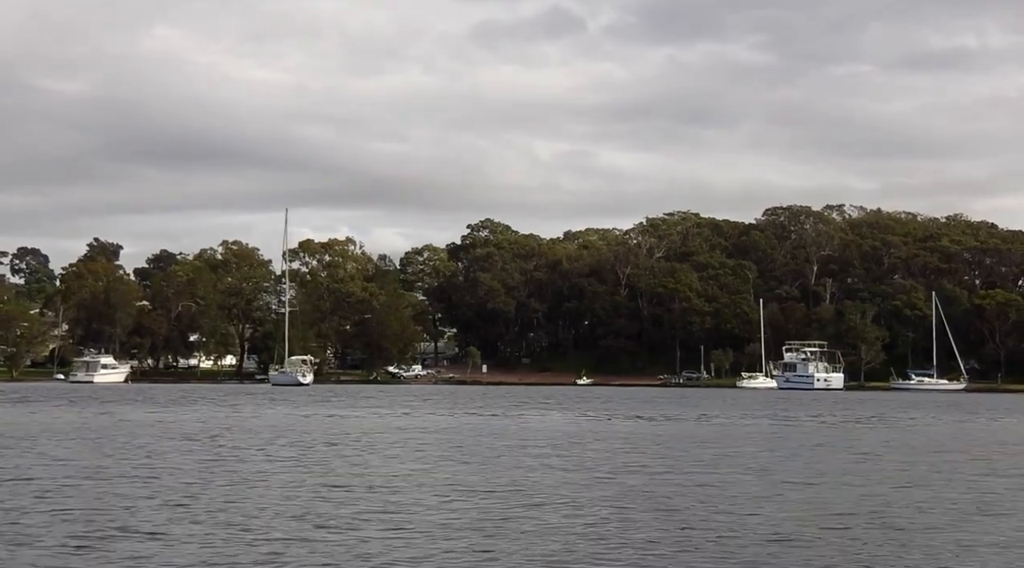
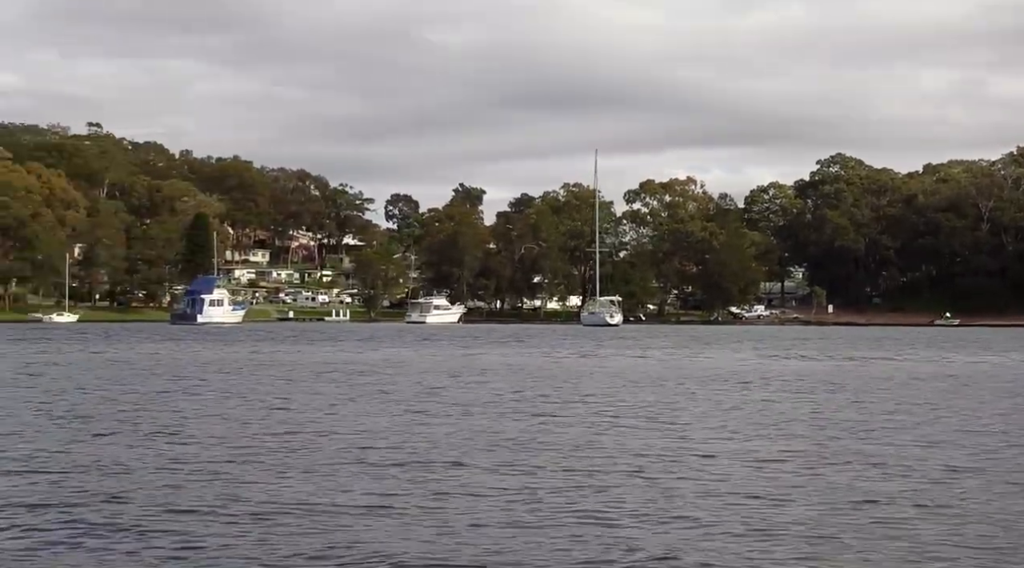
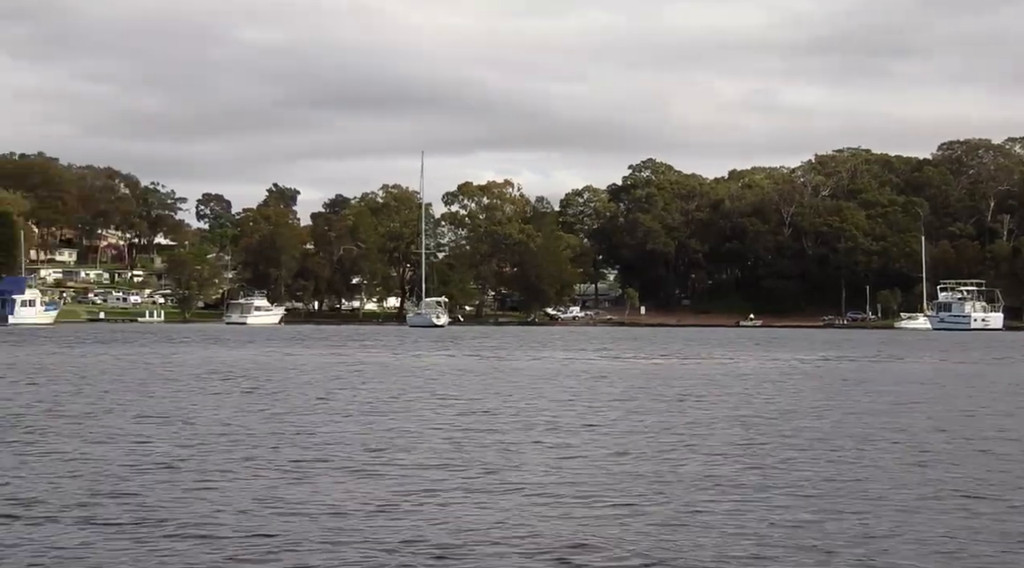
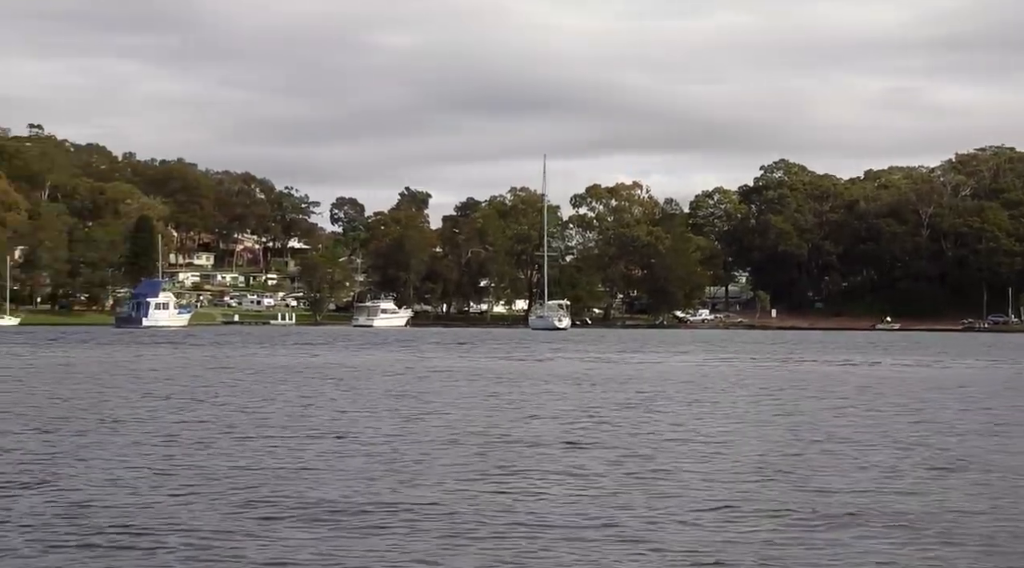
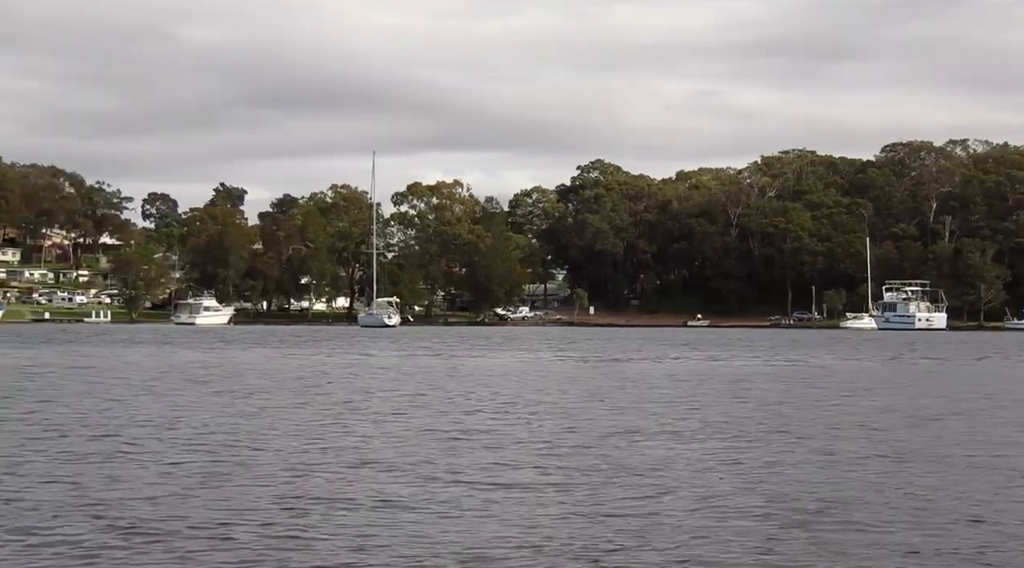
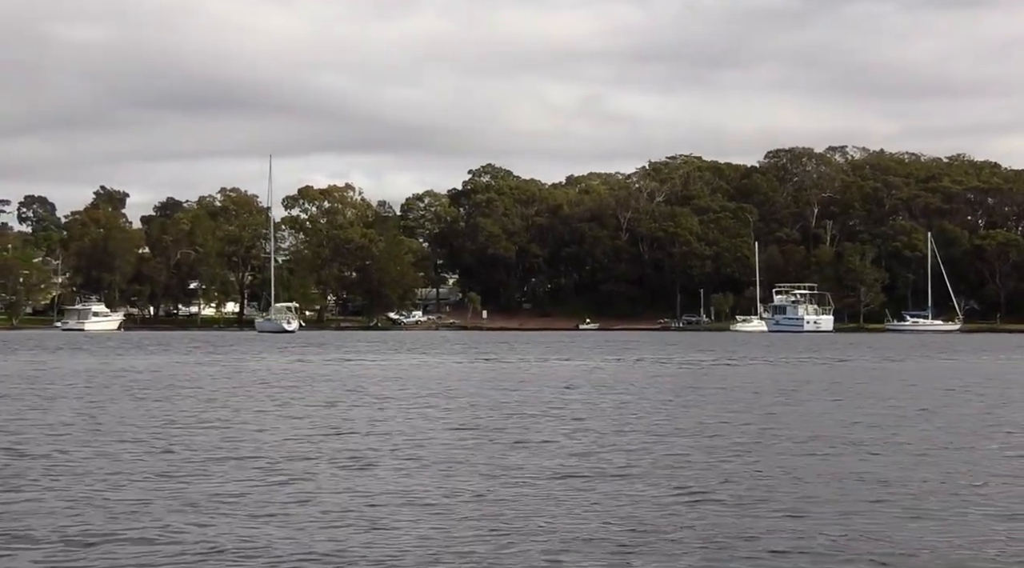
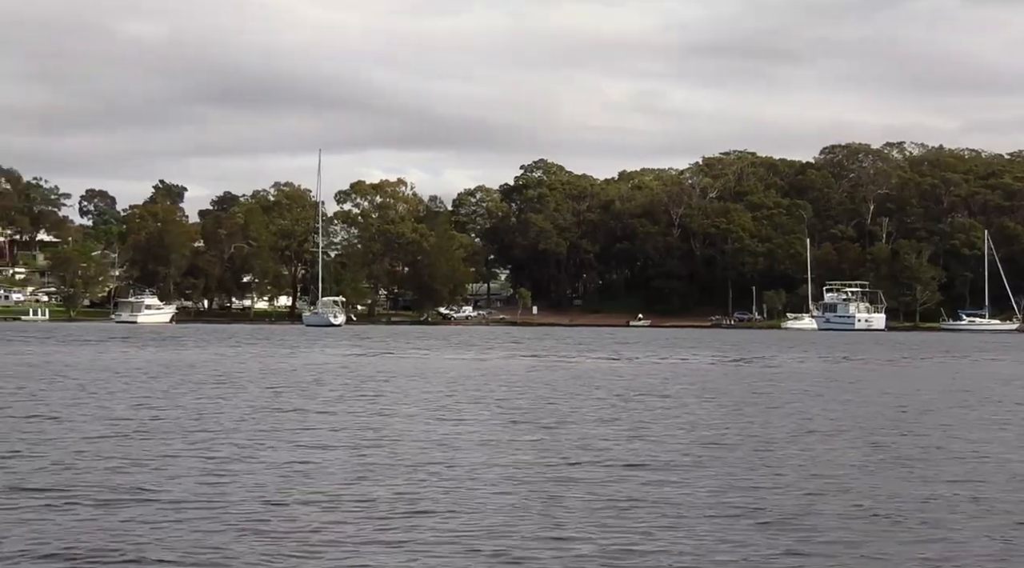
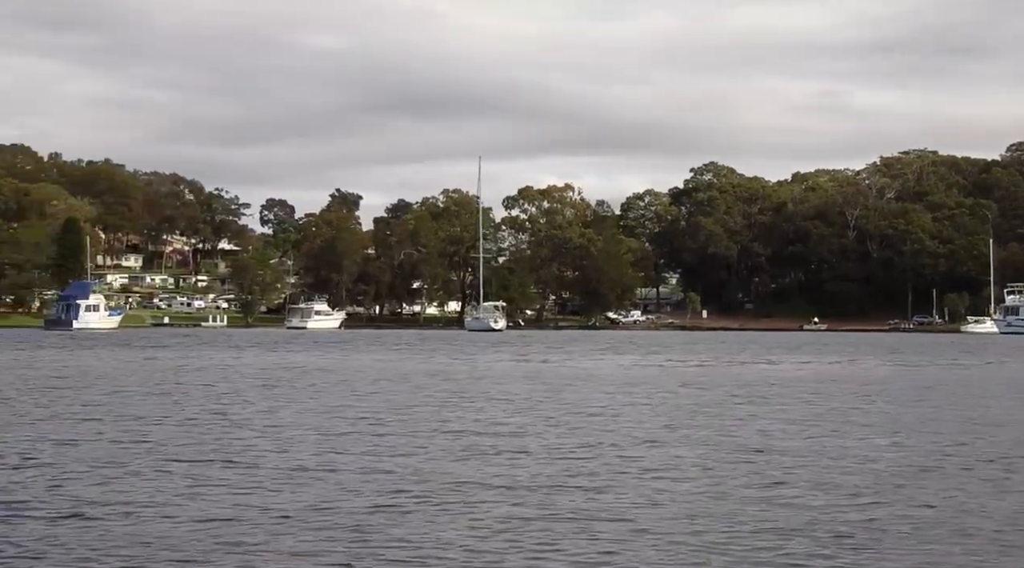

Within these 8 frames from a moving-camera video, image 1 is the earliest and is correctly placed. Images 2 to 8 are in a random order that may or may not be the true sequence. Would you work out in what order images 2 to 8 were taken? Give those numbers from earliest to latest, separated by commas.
6, 7, 5, 3, 8, 4, 2
